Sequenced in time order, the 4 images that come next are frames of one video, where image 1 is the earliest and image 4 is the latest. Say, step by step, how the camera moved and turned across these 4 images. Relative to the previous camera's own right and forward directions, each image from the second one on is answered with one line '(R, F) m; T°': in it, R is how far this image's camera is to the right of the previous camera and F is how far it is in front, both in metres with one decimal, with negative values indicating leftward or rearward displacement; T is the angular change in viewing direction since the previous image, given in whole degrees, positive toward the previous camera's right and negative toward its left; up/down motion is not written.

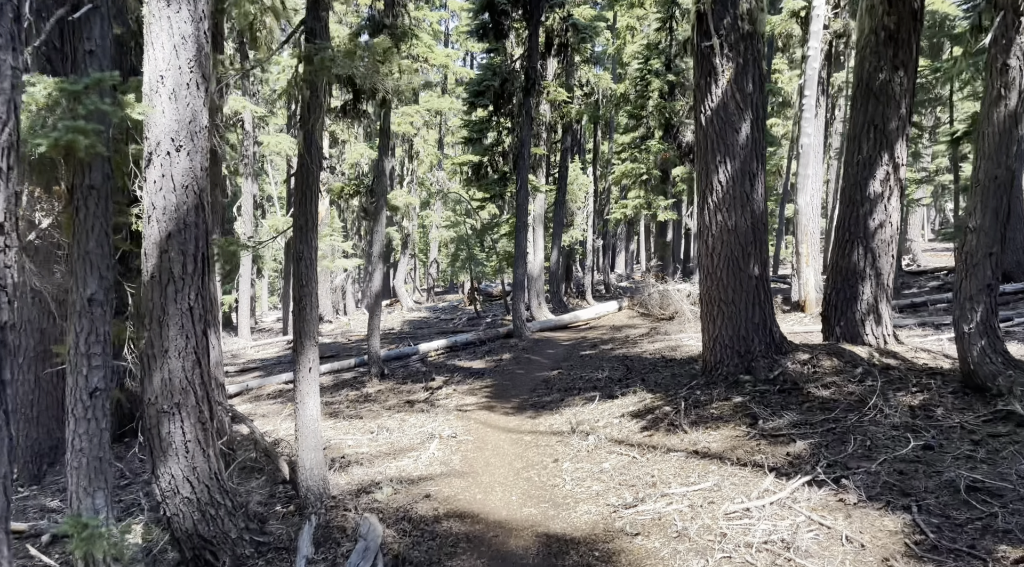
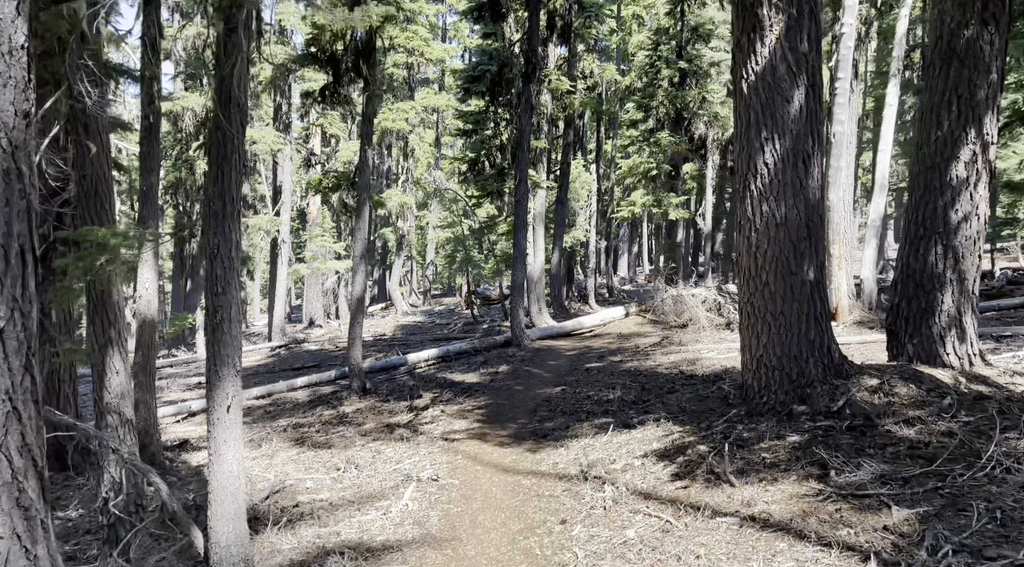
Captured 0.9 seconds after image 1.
(0.0, +1.8) m; 0°
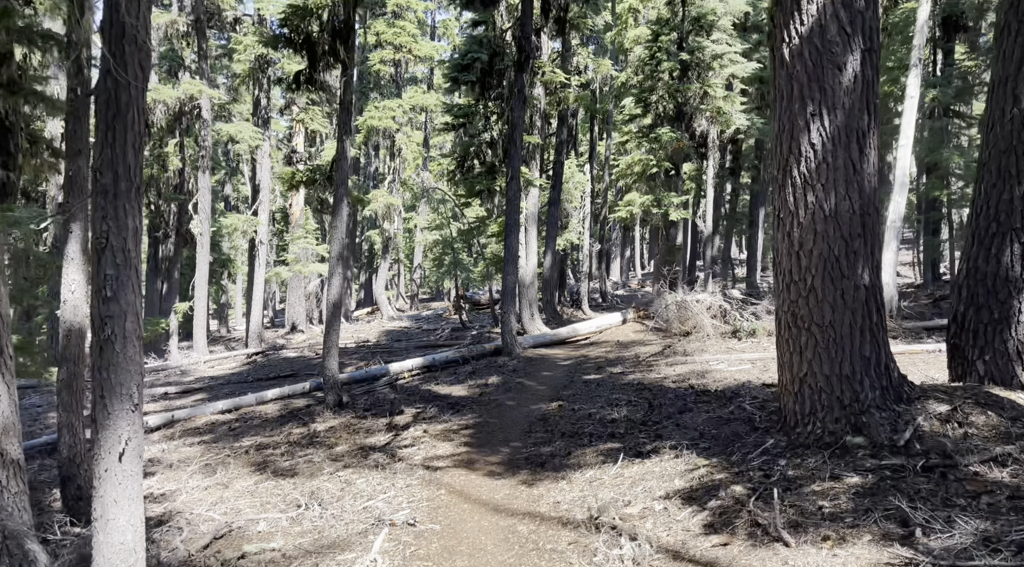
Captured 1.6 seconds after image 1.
(0.0, +1.3) m; +1°
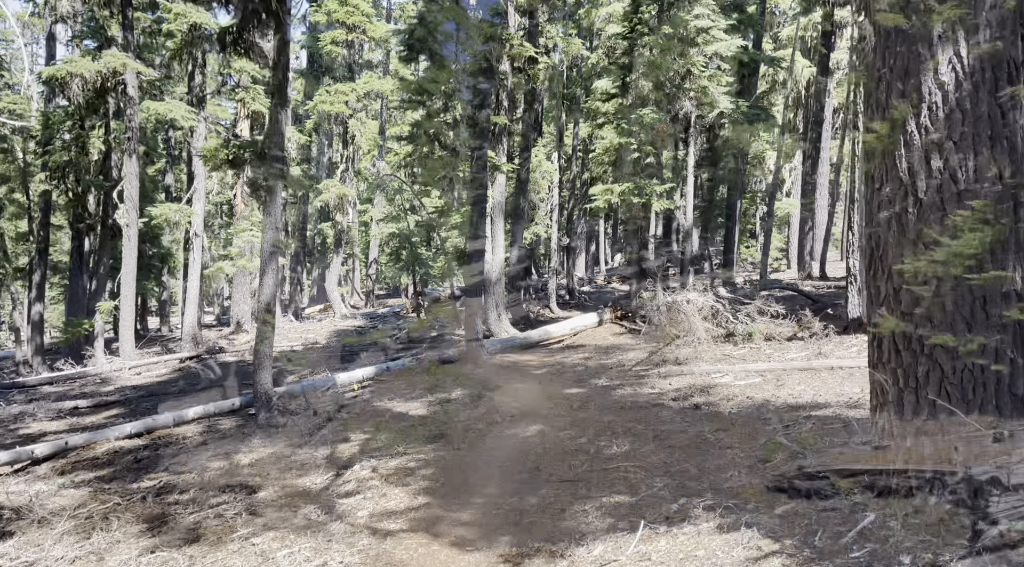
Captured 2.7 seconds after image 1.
(-0.1, +2.1) m; +3°
